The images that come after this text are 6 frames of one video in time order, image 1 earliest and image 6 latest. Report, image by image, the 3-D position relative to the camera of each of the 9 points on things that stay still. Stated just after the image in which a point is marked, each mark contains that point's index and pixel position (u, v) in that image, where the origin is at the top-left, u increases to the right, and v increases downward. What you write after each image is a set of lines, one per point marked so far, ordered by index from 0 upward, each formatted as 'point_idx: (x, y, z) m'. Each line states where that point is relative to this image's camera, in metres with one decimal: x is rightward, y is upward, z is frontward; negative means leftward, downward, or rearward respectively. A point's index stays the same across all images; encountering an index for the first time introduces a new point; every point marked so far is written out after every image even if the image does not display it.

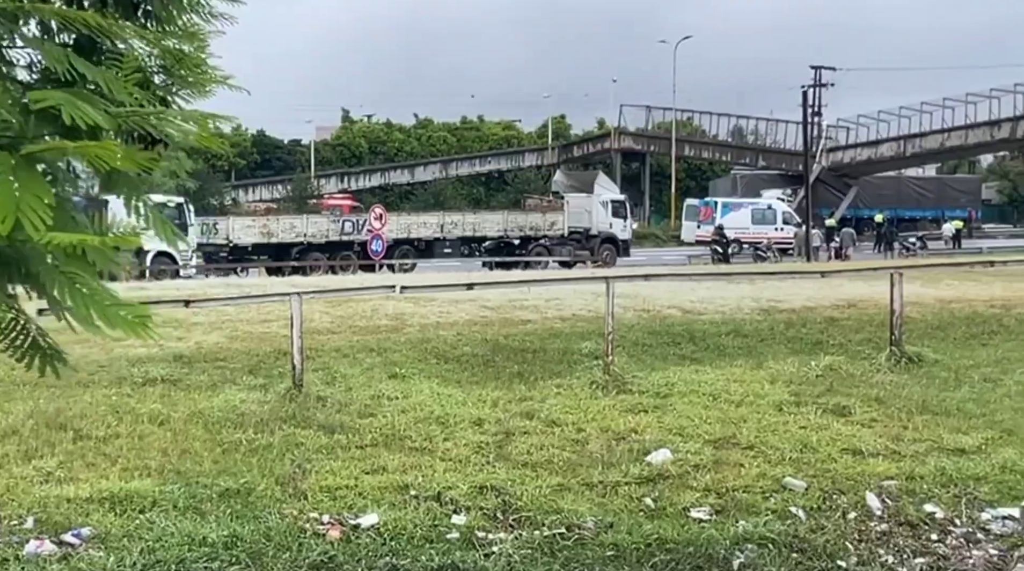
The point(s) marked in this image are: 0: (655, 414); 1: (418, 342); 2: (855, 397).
0: (+1.4, -1.2, +11.0) m
1: (-1.1, -0.6, +12.8) m
2: (+3.4, -1.1, +11.6) m
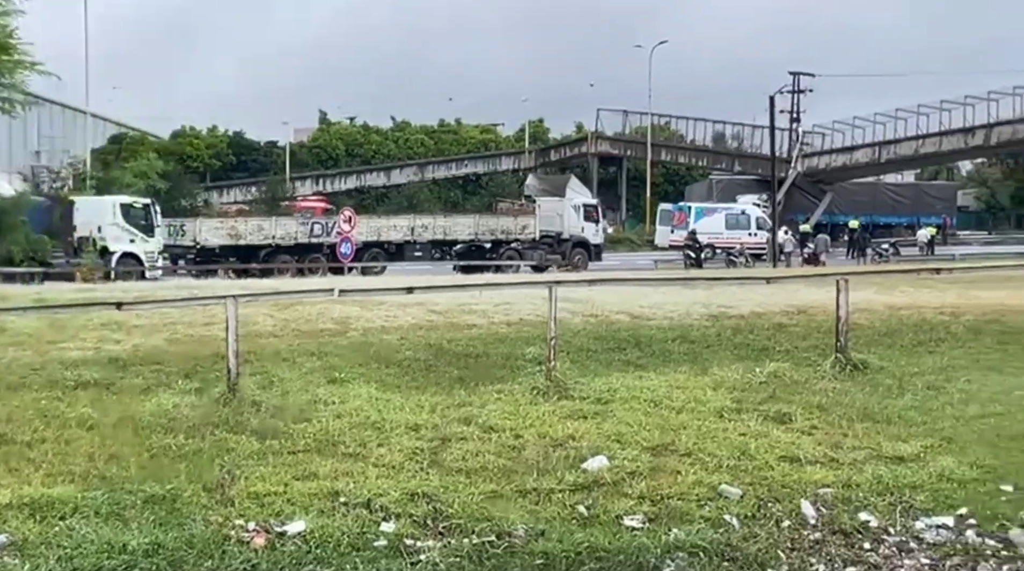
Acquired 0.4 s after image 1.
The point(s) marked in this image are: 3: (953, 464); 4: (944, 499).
0: (+0.8, -1.3, +10.9) m
1: (-1.7, -0.7, +12.7) m
2: (+2.8, -1.2, +11.5) m
3: (+4.0, -1.6, +10.4) m
4: (+3.7, -1.8, +9.8) m
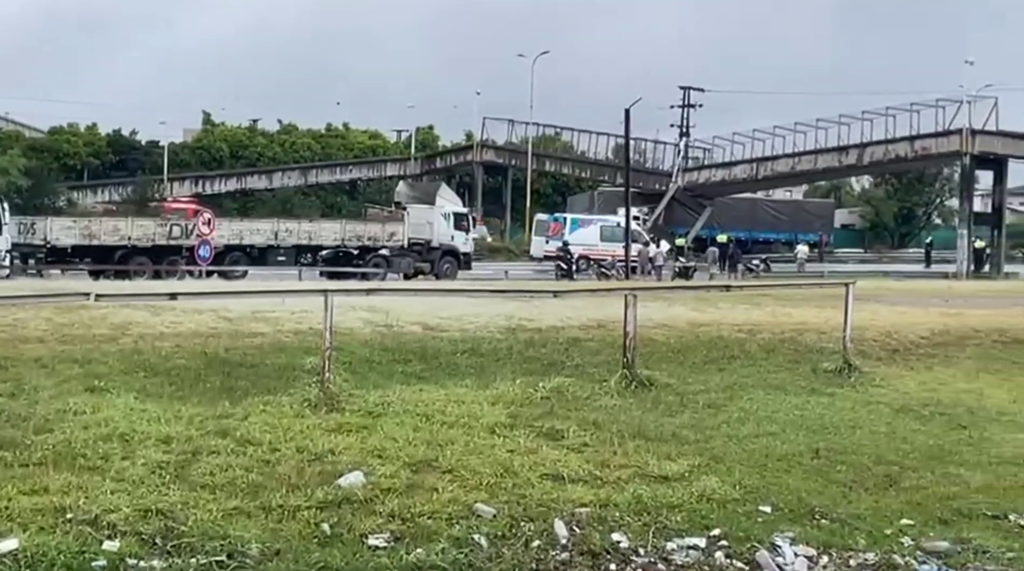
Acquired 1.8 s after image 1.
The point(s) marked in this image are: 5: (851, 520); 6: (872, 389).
0: (-1.4, -1.4, +10.5) m
1: (-4.0, -0.7, +12.1) m
2: (+0.6, -1.3, +11.4) m
3: (+1.8, -1.8, +10.4) m
4: (+1.6, -2.0, +9.7) m
5: (+2.9, -2.0, +9.9) m
6: (+4.1, -1.2, +13.1) m
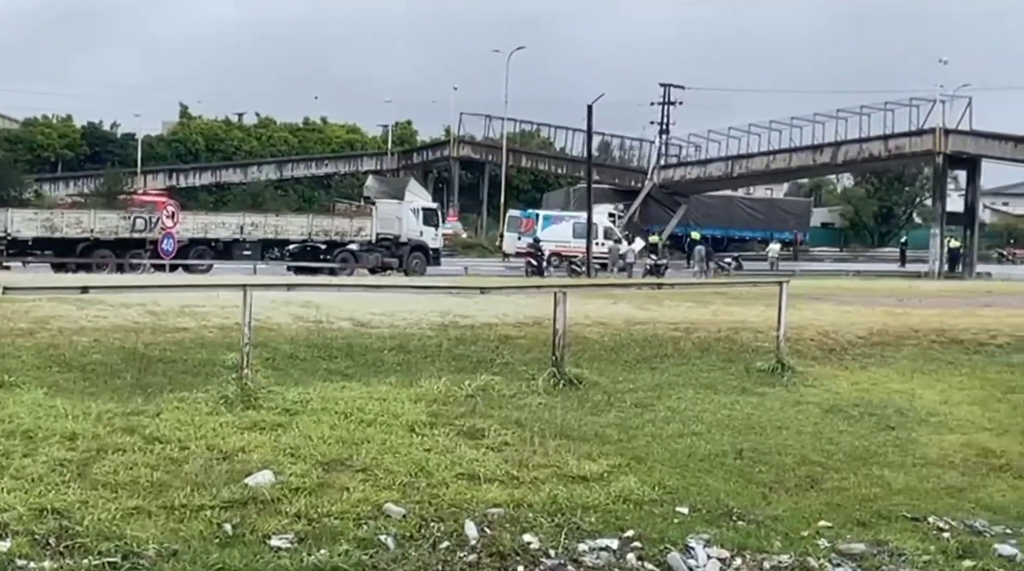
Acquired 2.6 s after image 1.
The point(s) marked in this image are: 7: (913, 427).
0: (-2.1, -1.3, +10.4) m
1: (-4.8, -0.6, +11.8) m
2: (-0.2, -1.3, +11.2) m
3: (+1.1, -1.8, +10.3) m
4: (+0.8, -1.9, +9.6) m
5: (+2.2, -2.0, +9.8) m
6: (+3.3, -1.2, +13.0) m
7: (+4.2, -1.5, +12.0) m
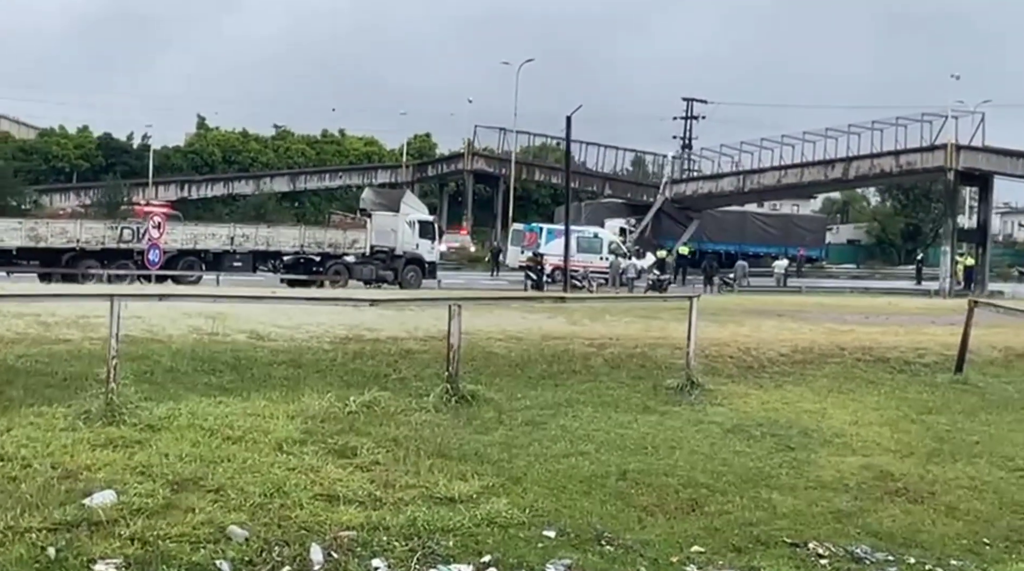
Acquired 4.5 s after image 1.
0: (-3.3, -1.4, +10.0) m
1: (-5.9, -0.7, +11.5) m
2: (-1.3, -1.4, +10.8) m
3: (-0.1, -1.9, +9.8) m
4: (-0.3, -2.1, +9.2) m
5: (+1.0, -2.1, +9.4) m
6: (+2.2, -1.3, +12.5) m
7: (+3.0, -1.6, +11.5) m
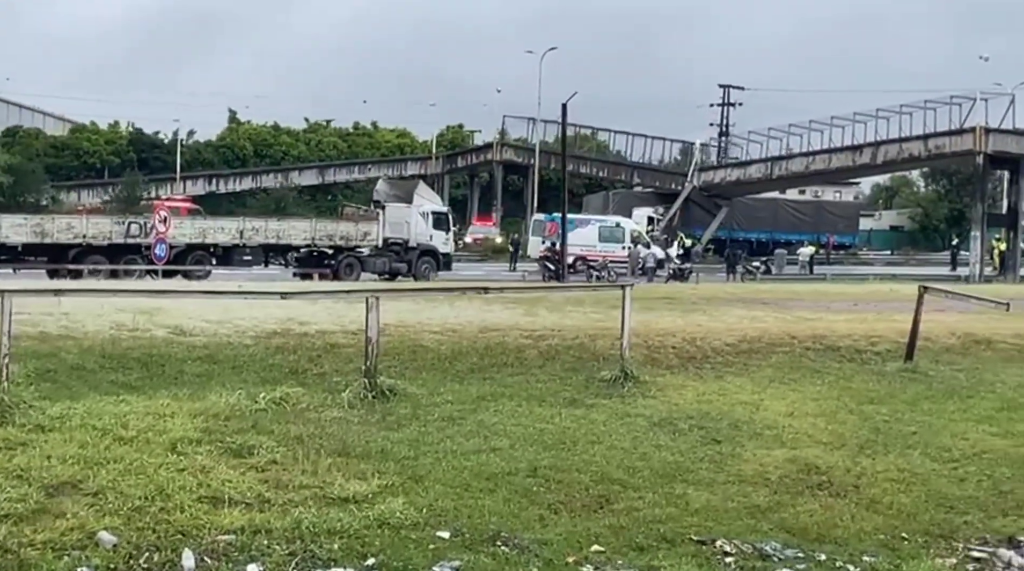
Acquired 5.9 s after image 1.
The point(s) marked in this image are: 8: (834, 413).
0: (-4.1, -1.4, +9.6) m
1: (-6.7, -0.7, +11.2) m
2: (-2.1, -1.4, +10.4) m
3: (-0.9, -1.8, +9.4) m
4: (-1.2, -2.0, +8.8) m
5: (+0.1, -2.0, +8.9) m
6: (+1.4, -1.2, +12.0) m
7: (+2.2, -1.5, +11.0) m
8: (+3.3, -1.3, +11.7) m
